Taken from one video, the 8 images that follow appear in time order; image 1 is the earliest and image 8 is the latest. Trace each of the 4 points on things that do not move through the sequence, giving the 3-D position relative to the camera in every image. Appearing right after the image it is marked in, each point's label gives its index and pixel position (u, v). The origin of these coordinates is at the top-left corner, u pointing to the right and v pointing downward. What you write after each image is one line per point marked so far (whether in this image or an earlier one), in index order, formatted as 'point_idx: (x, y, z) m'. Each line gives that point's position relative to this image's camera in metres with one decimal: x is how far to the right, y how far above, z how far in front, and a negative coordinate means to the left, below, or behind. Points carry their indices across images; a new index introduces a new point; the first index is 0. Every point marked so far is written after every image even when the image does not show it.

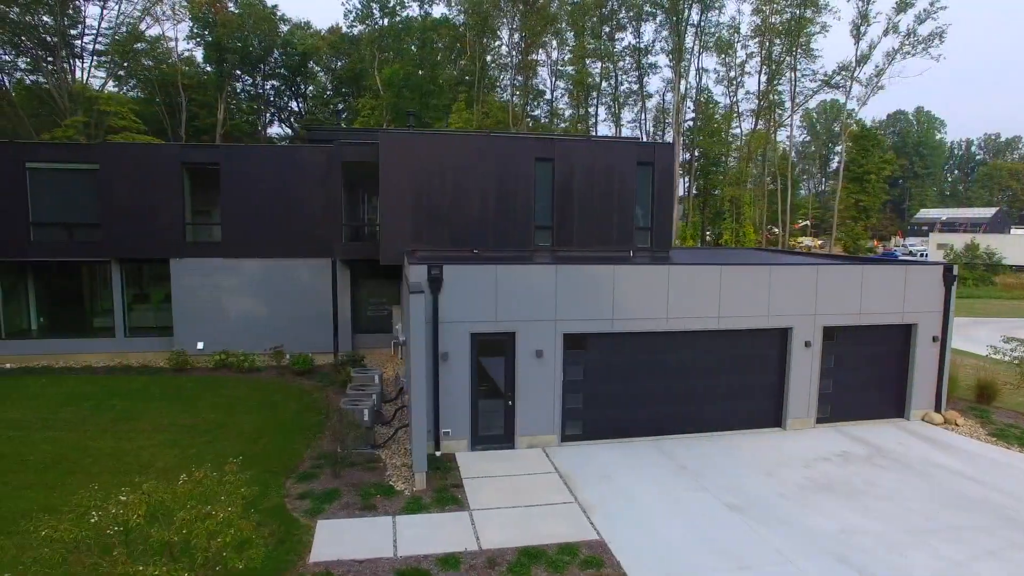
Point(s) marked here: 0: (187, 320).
0: (-7.2, -0.7, +13.9) m
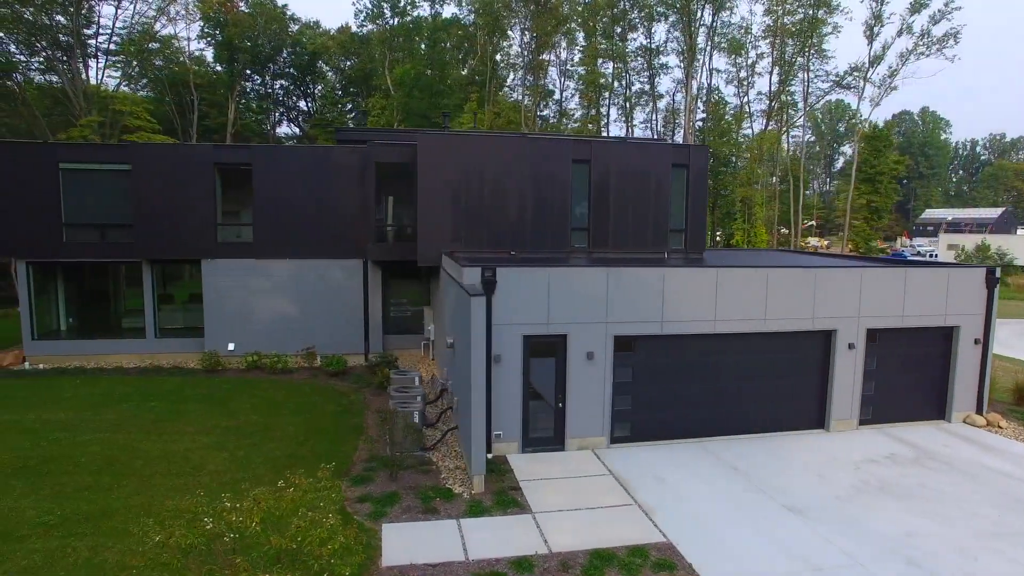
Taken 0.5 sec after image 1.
0: (-6.5, -0.8, +13.9) m
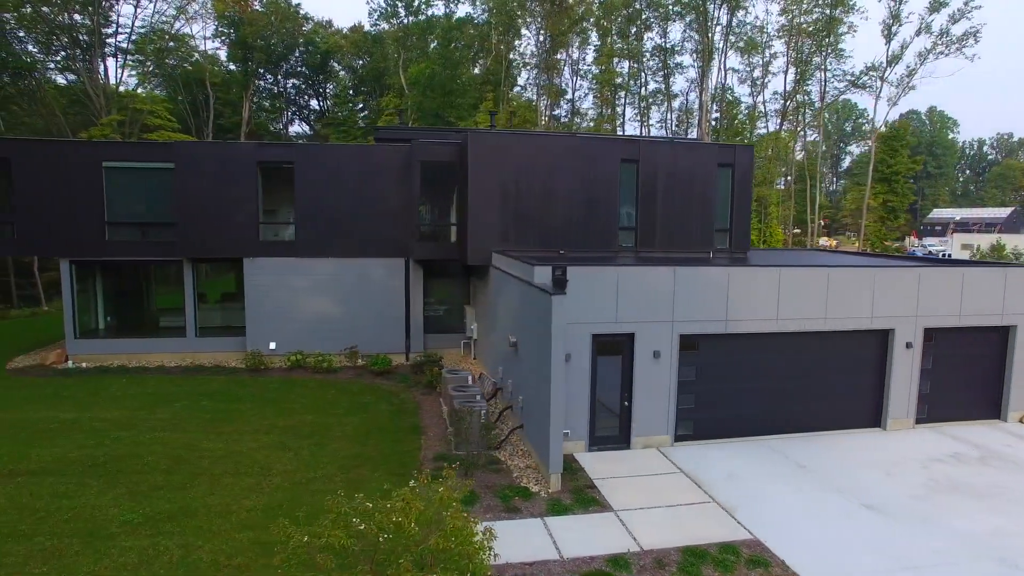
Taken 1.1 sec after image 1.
0: (-5.6, -0.7, +13.9) m
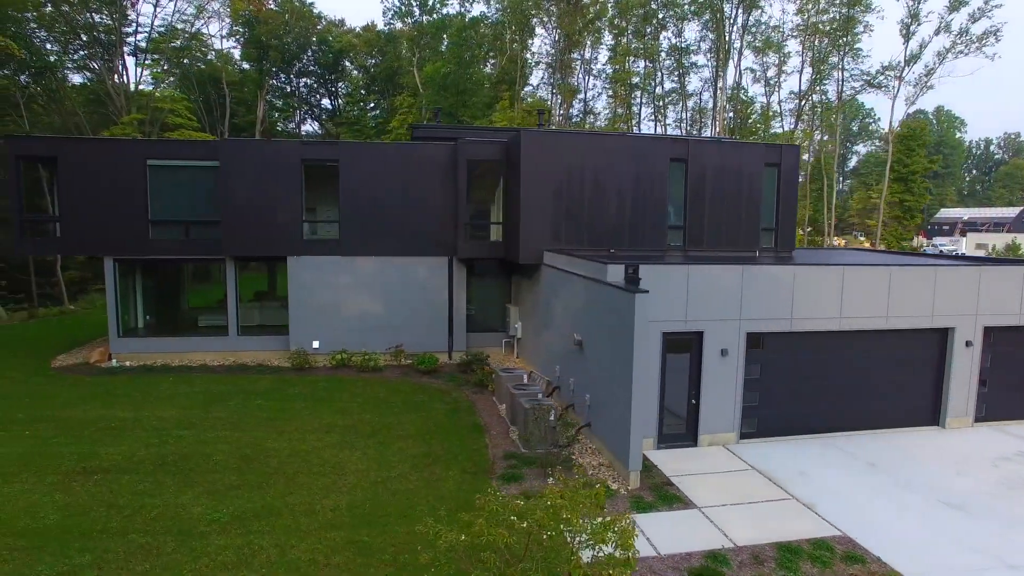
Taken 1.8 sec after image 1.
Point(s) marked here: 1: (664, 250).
0: (-4.6, -0.7, +13.9) m
1: (+3.1, +0.8, +12.6) m
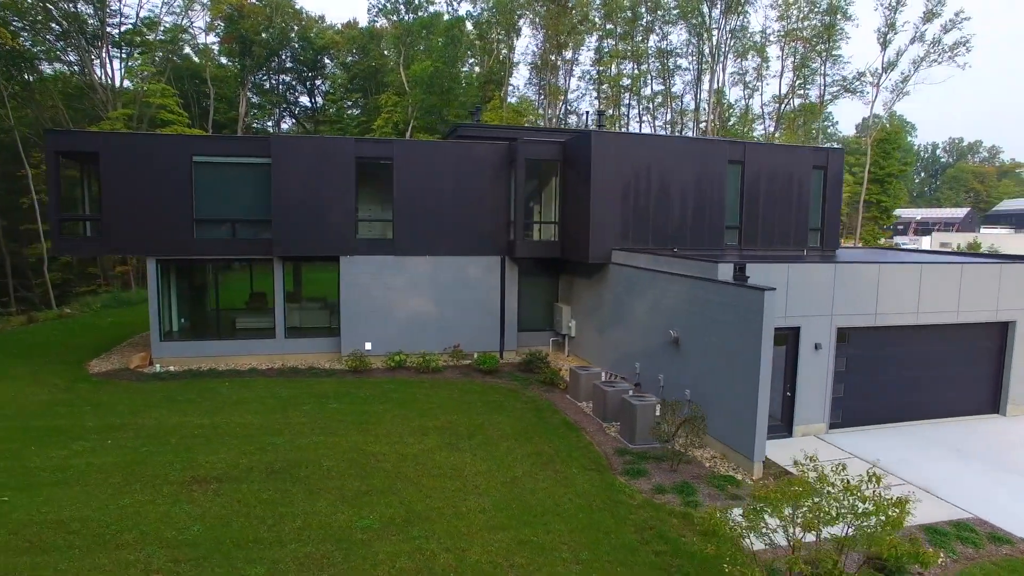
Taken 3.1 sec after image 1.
0: (-3.4, -0.7, +13.7) m
1: (+4.4, +0.8, +12.9) m
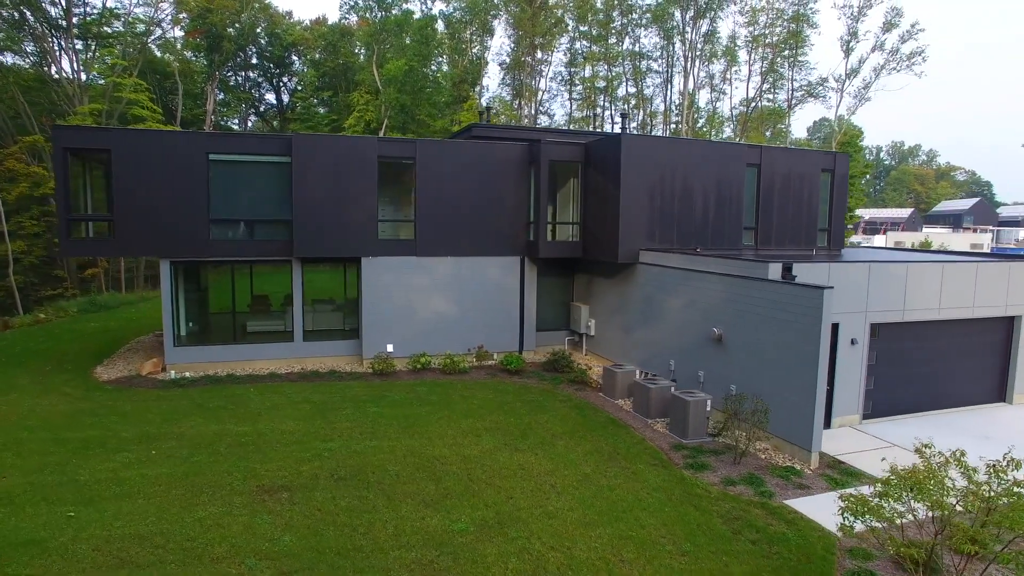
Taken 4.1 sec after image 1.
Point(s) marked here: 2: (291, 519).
0: (-2.9, -0.8, +13.5) m
1: (+4.9, +0.8, +13.4) m
2: (-2.5, -2.6, +7.1) m
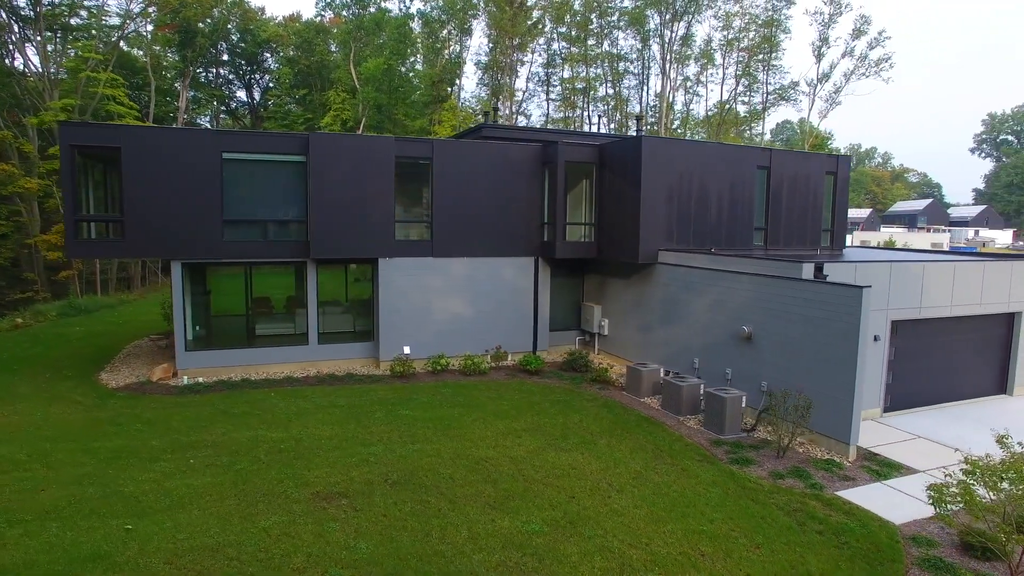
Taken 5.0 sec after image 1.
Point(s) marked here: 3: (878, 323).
0: (-2.5, -0.8, +13.3) m
1: (+5.2, +0.9, +13.7) m
2: (-1.7, -2.6, +7.0) m
3: (+6.0, -0.6, +10.4) m
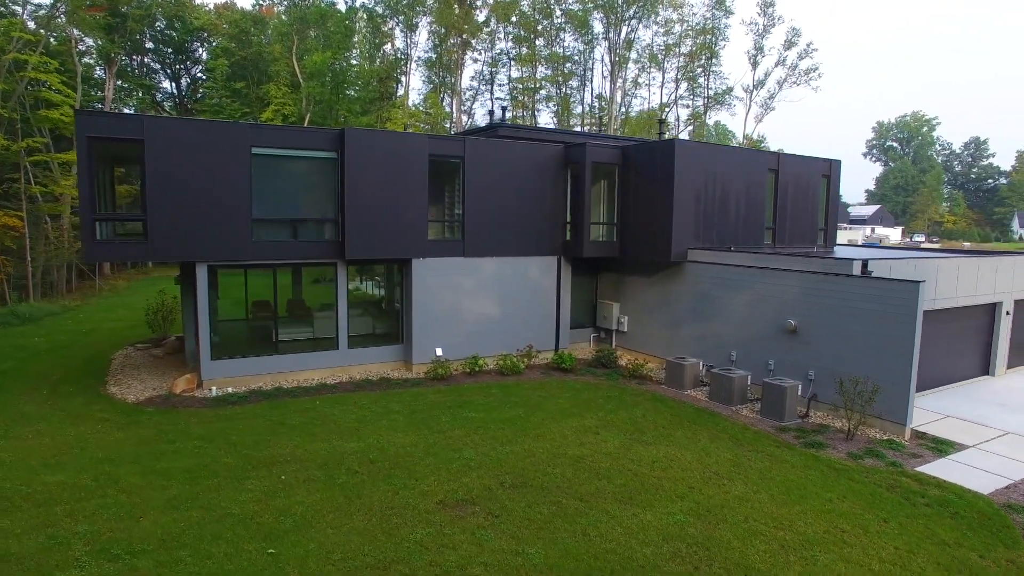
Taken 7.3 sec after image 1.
0: (-1.8, -0.8, +13.0) m
1: (+5.8, +1.0, +14.5) m
2: (0.0, -2.7, +6.9) m
3: (+7.1, -0.5, +11.4) m
